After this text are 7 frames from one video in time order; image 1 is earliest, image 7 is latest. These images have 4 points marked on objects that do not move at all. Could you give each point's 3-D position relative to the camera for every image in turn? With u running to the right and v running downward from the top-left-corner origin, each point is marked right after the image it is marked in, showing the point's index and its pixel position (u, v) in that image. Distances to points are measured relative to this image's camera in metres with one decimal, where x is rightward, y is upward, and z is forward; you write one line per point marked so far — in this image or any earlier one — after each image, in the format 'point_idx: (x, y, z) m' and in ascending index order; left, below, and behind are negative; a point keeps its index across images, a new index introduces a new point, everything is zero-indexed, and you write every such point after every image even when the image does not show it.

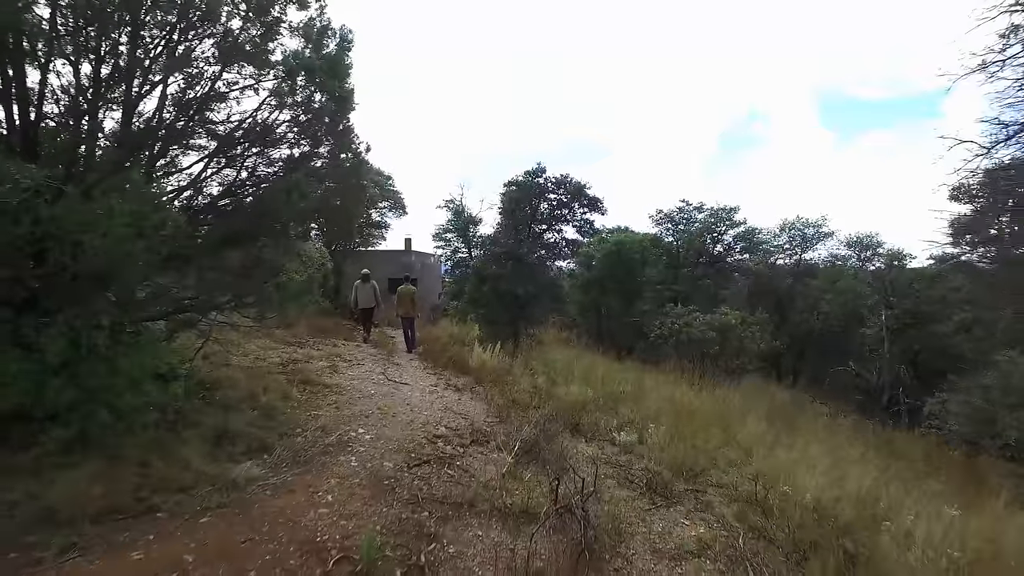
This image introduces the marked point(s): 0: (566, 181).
0: (+3.3, +6.5, +14.0) m
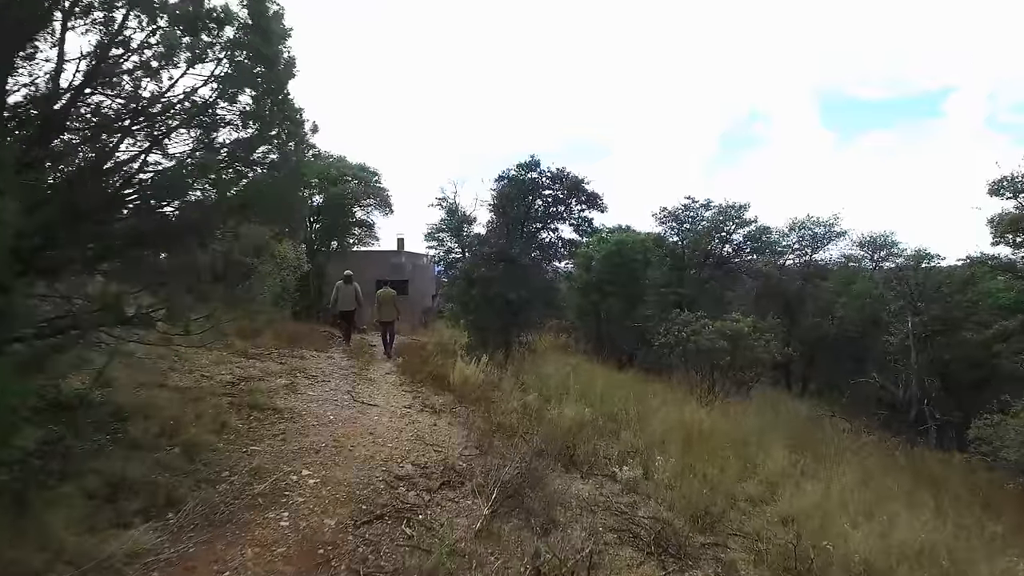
0: (+2.8, +6.3, +12.8) m
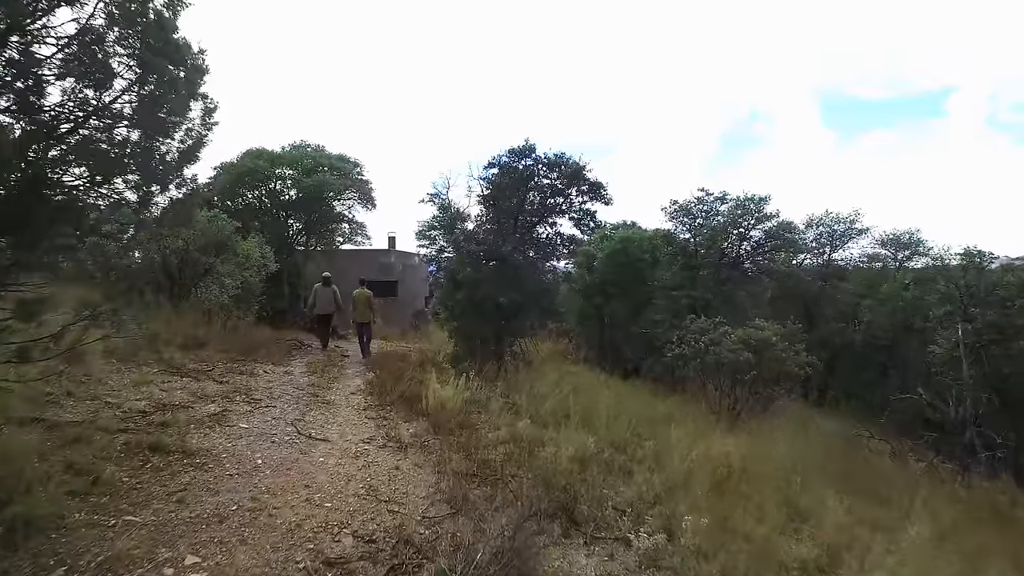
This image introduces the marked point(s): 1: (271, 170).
0: (+2.4, +6.2, +11.3) m
1: (-16.0, +7.8, +15.5) m
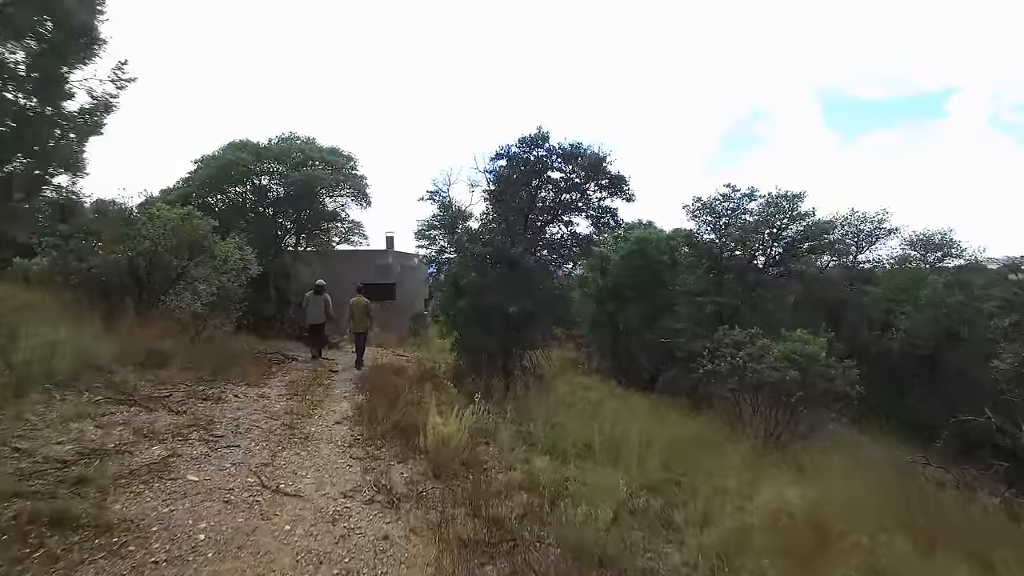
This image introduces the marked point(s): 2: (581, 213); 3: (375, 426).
0: (+2.9, +5.9, +10.0) m
1: (-15.6, +7.6, +14.2) m
2: (+3.0, +3.3, +10.2) m
3: (-4.0, -4.0, +6.9) m
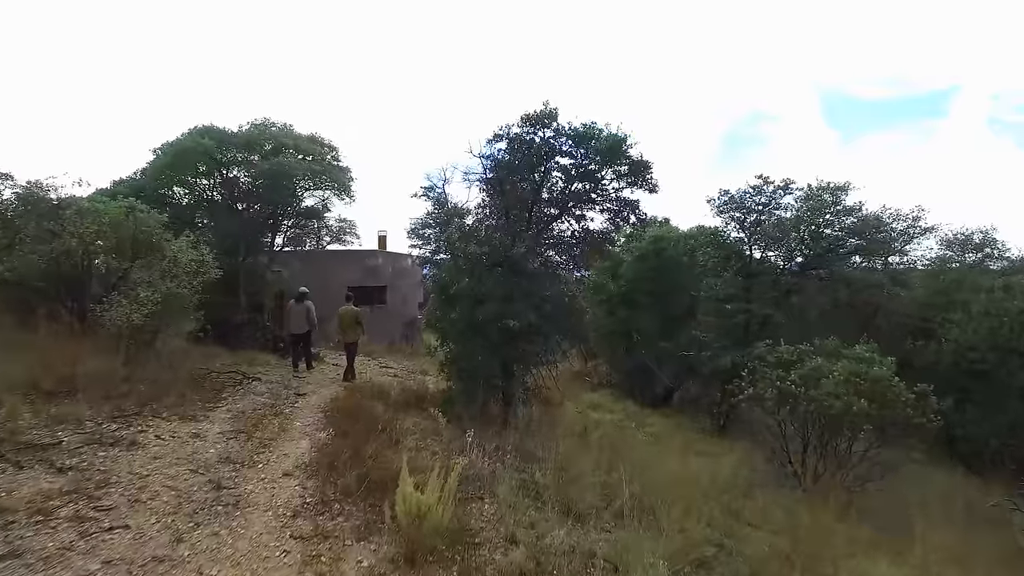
0: (+2.9, +5.6, +8.4) m
1: (-15.5, +7.3, +12.6) m
2: (+3.1, +3.0, +8.6) m
3: (-4.0, -4.3, +5.2) m
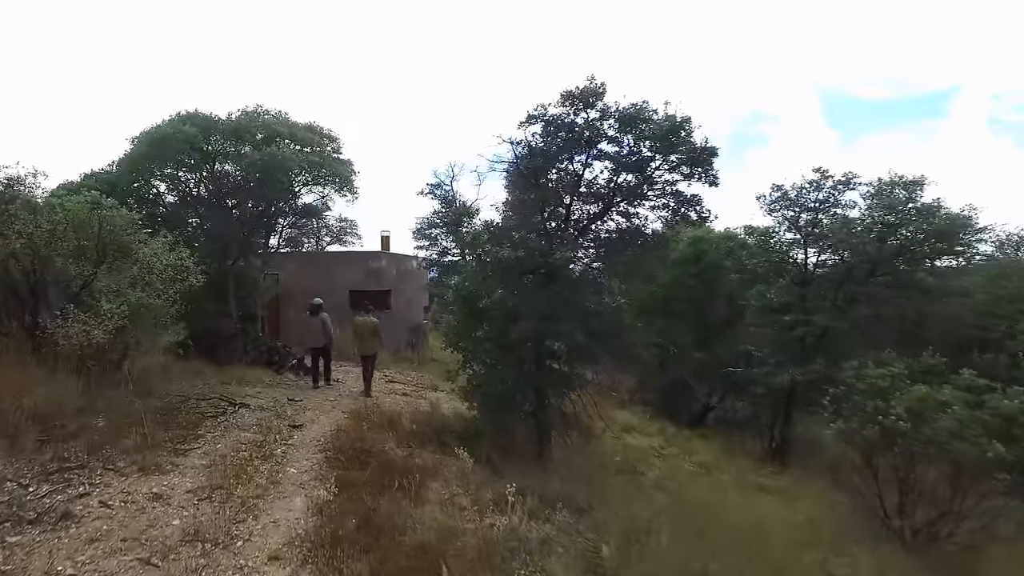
0: (+4.0, +5.3, +7.1) m
1: (-14.4, +7.0, +11.2) m
2: (+4.2, +2.7, +7.3) m
3: (-2.9, -4.6, +3.9) m
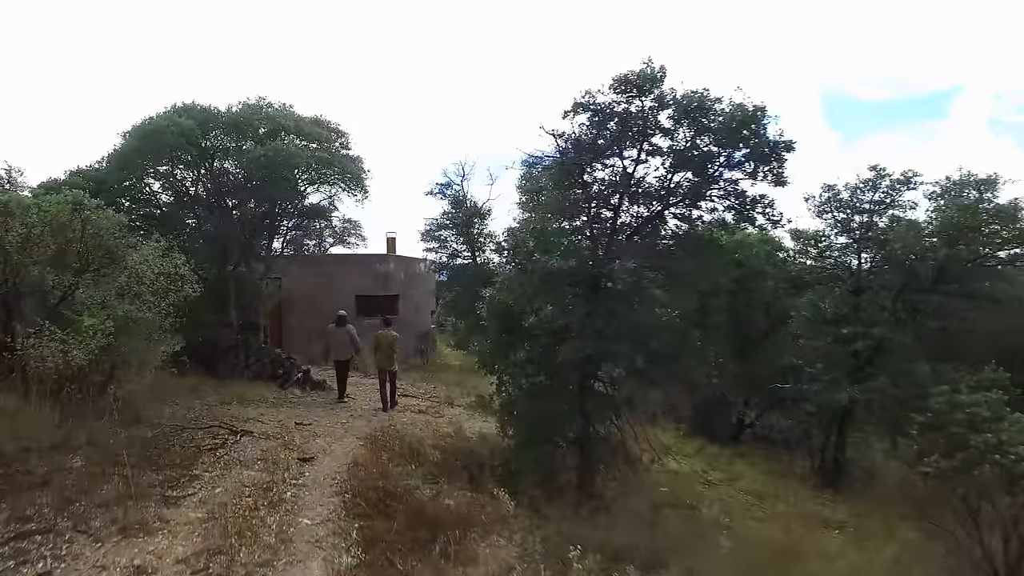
0: (+5.1, +4.9, +6.2) m
1: (-13.3, +6.6, +10.3) m
2: (+5.3, +2.4, +6.4) m
3: (-1.8, -5.0, +3.0) m
